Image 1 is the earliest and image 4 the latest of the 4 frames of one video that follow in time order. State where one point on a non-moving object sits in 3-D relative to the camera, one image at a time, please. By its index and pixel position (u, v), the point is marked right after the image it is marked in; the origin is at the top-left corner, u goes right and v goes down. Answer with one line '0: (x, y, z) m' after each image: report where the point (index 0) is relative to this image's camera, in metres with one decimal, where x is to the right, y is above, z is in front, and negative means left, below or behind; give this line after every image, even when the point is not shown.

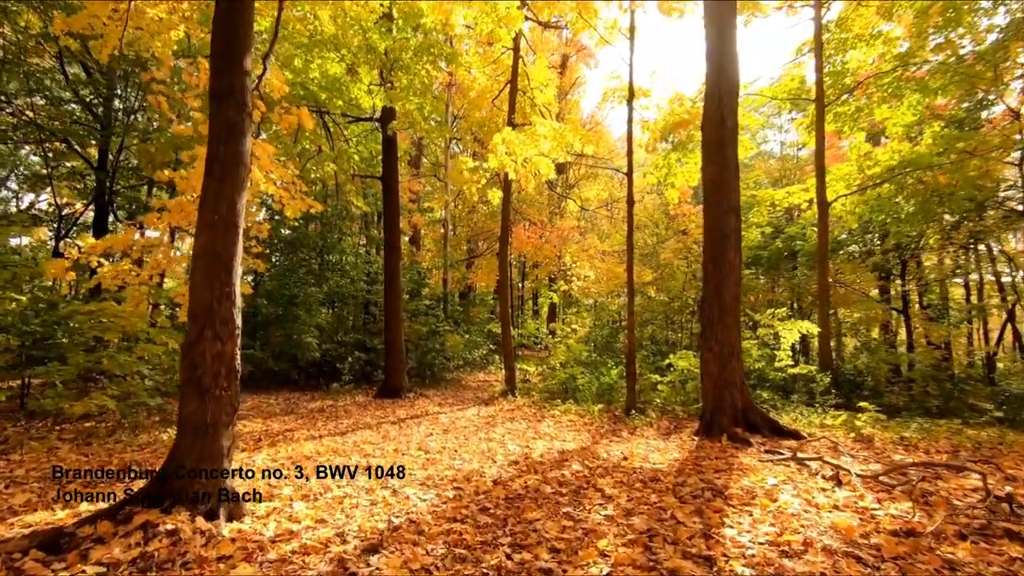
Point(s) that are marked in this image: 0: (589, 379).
0: (+1.7, -2.1, +10.8) m
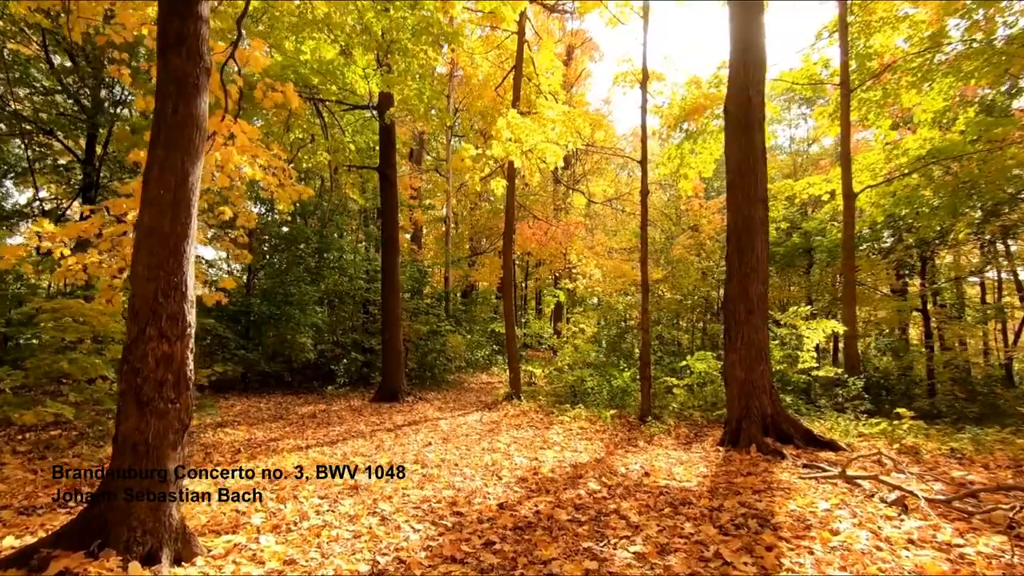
0: (+1.8, -2.0, +10.1) m
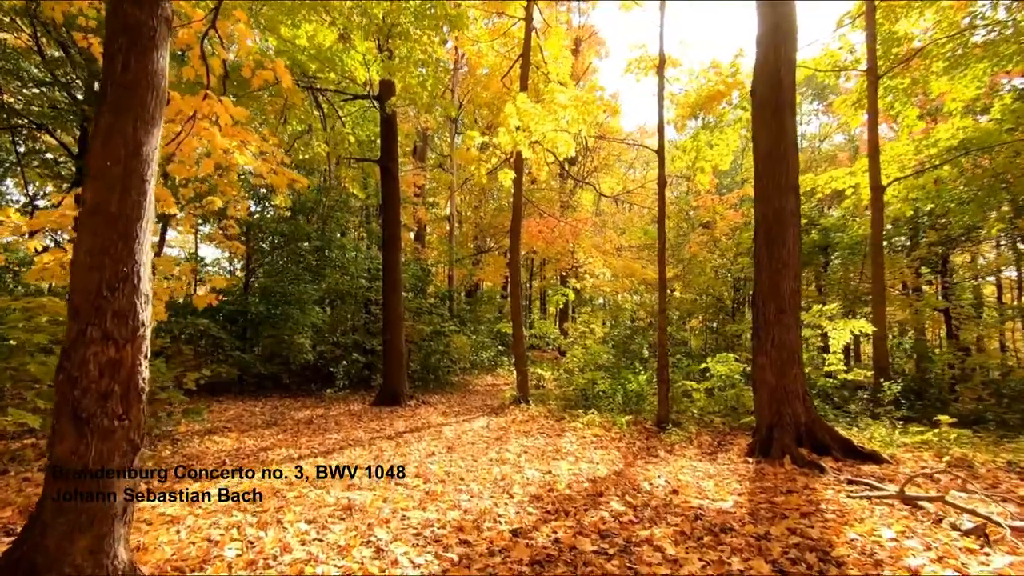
0: (+2.0, -2.0, +9.6) m
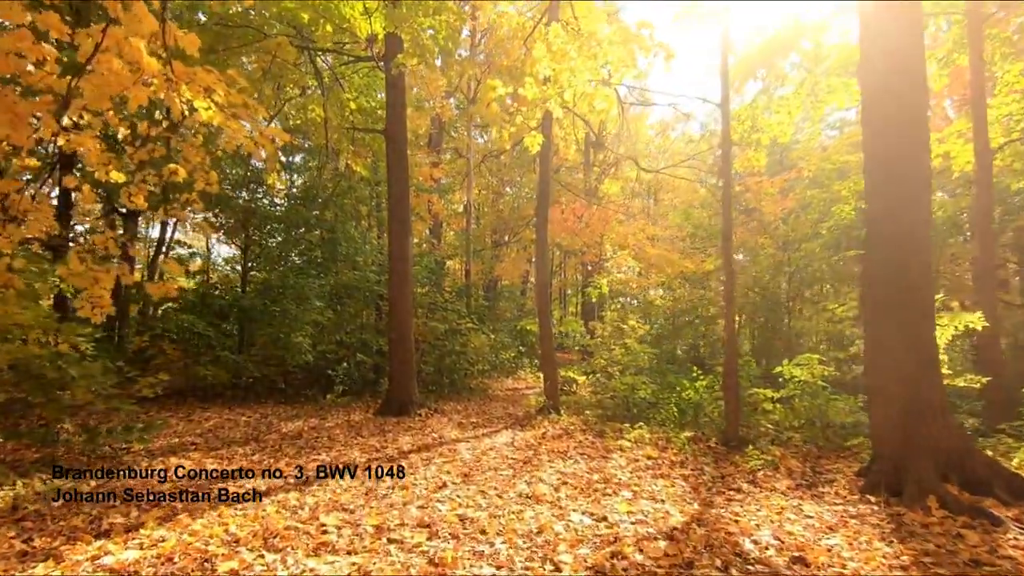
0: (+2.4, -1.8, +8.1) m
